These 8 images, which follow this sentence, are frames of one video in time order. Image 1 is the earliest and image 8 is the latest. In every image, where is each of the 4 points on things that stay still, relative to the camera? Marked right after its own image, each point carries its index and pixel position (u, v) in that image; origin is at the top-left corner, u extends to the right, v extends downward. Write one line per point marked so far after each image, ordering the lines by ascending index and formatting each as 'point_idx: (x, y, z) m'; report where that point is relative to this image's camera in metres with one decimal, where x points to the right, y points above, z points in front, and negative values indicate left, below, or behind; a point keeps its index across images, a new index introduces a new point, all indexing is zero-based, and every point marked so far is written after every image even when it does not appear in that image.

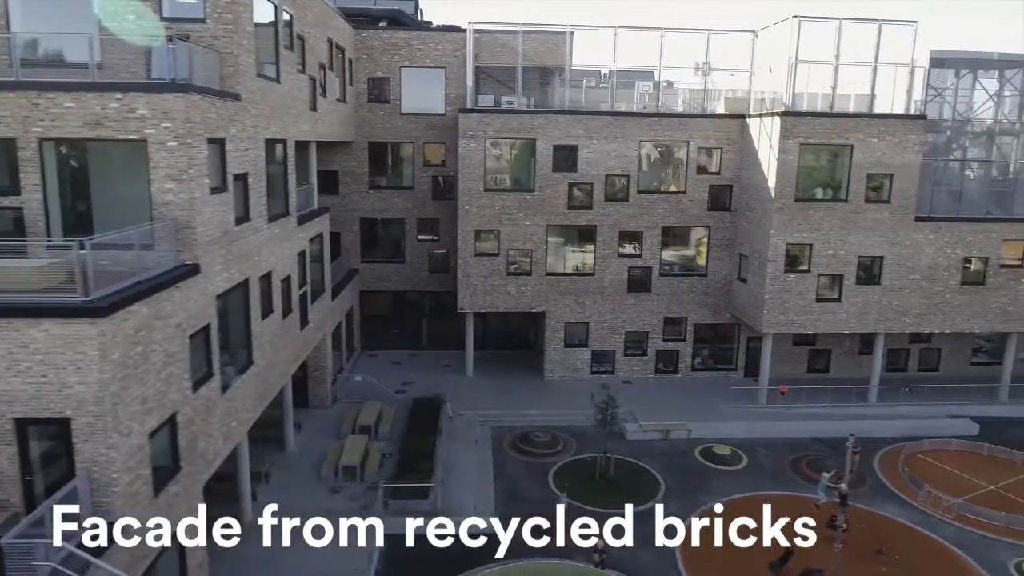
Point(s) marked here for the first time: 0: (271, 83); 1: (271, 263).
0: (-4.9, +4.2, +18.4) m
1: (-5.0, +0.5, +18.8) m
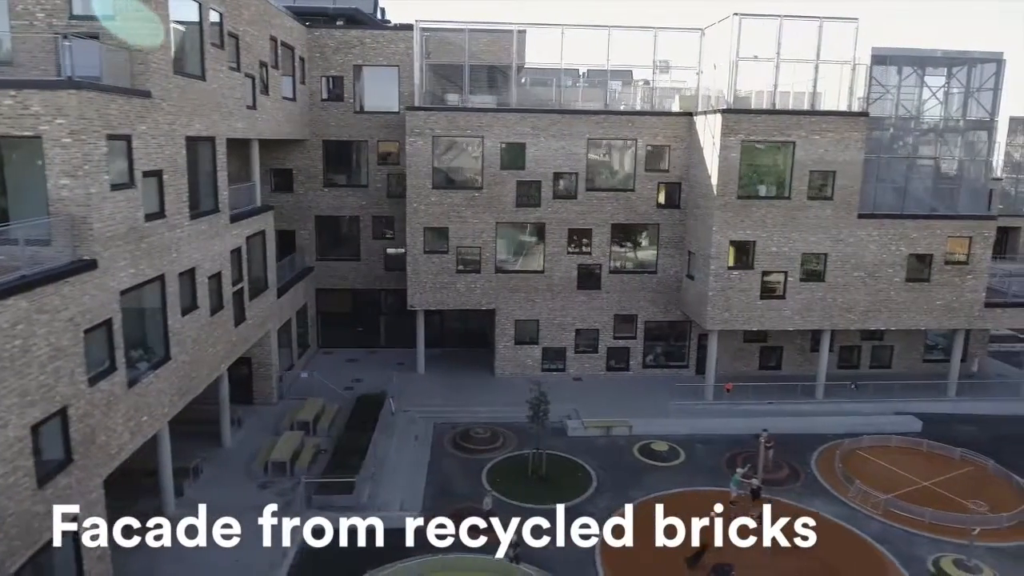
0: (-6.5, +4.2, +18.6) m
1: (-6.6, +0.6, +18.9) m
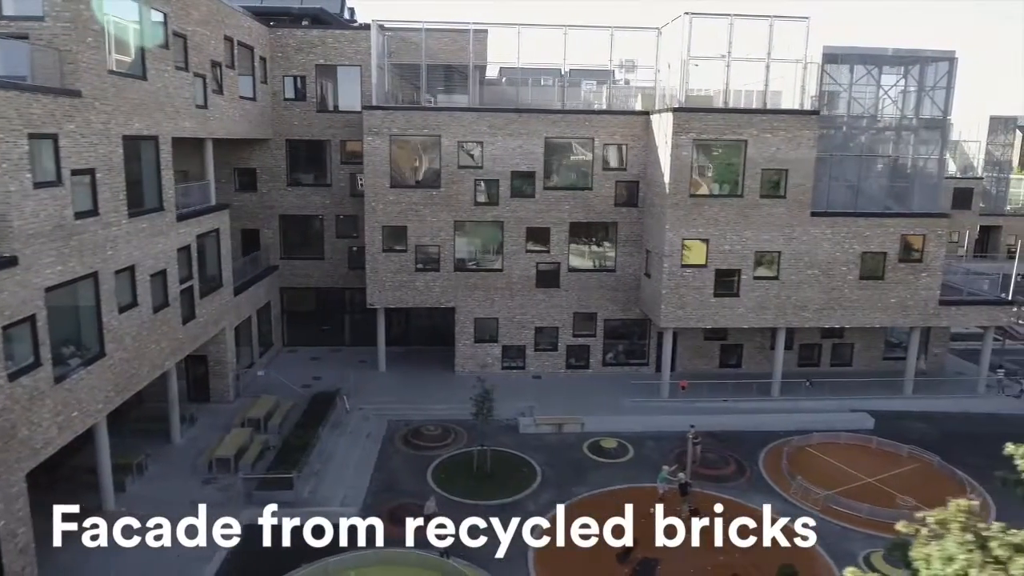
0: (-7.8, +4.3, +18.7) m
1: (-7.9, +0.7, +19.1) m
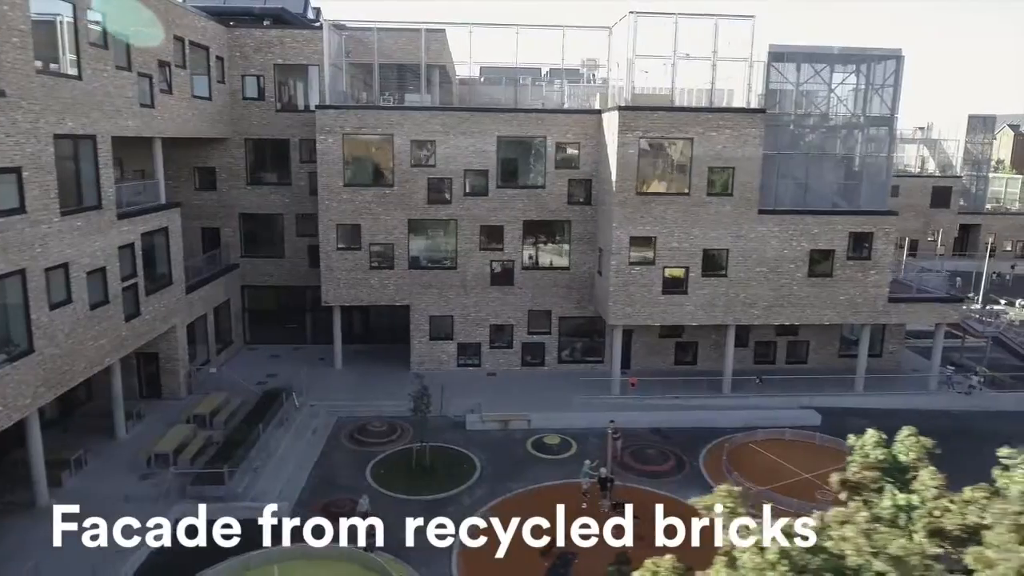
0: (-9.3, +4.3, +18.9) m
1: (-9.4, +0.7, +19.3) m
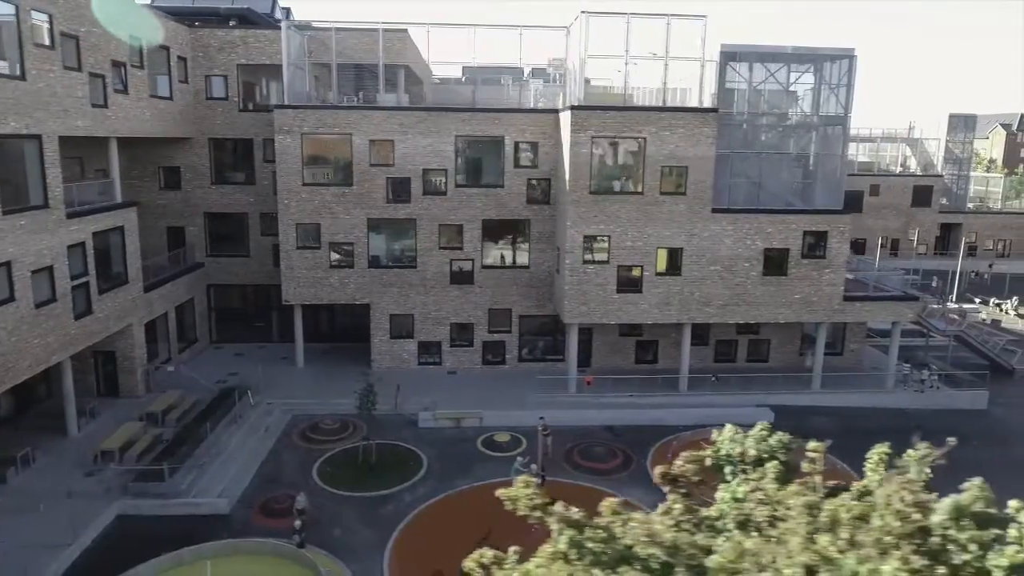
0: (-10.7, +4.4, +19.1) m
1: (-10.7, +0.8, +19.5) m
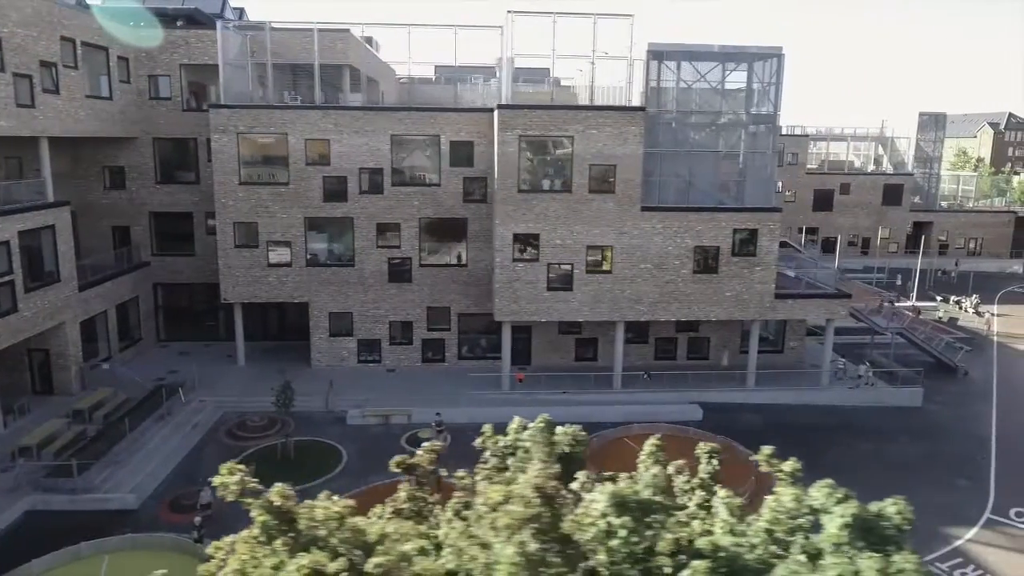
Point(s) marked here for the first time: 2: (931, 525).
0: (-12.7, +4.4, +19.3) m
1: (-12.8, +0.8, +19.7) m
2: (+9.1, -5.2, +19.8) m
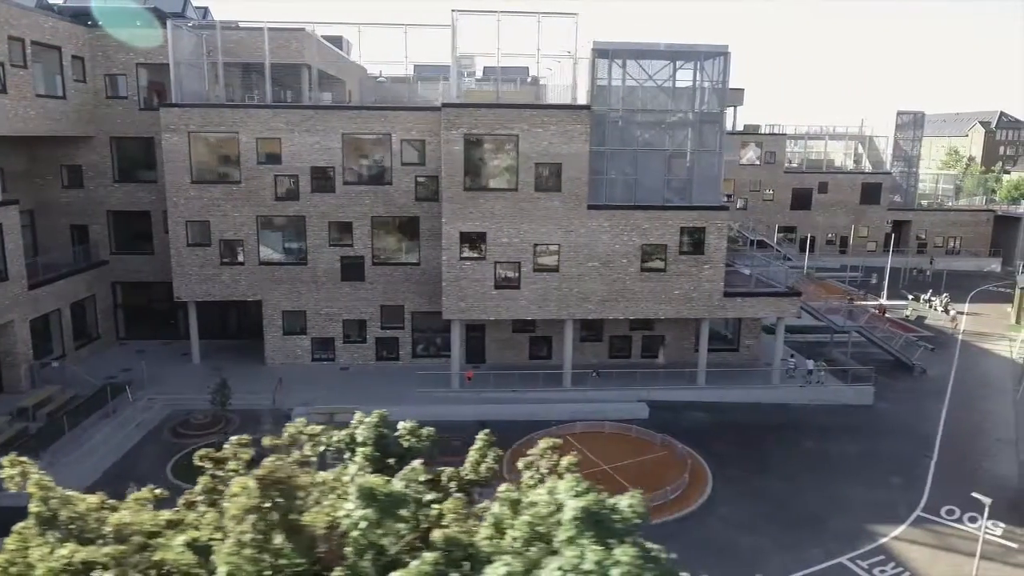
0: (-14.3, +4.5, +19.5) m
1: (-14.3, +0.8, +19.8) m
2: (+7.6, -5.1, +19.8) m
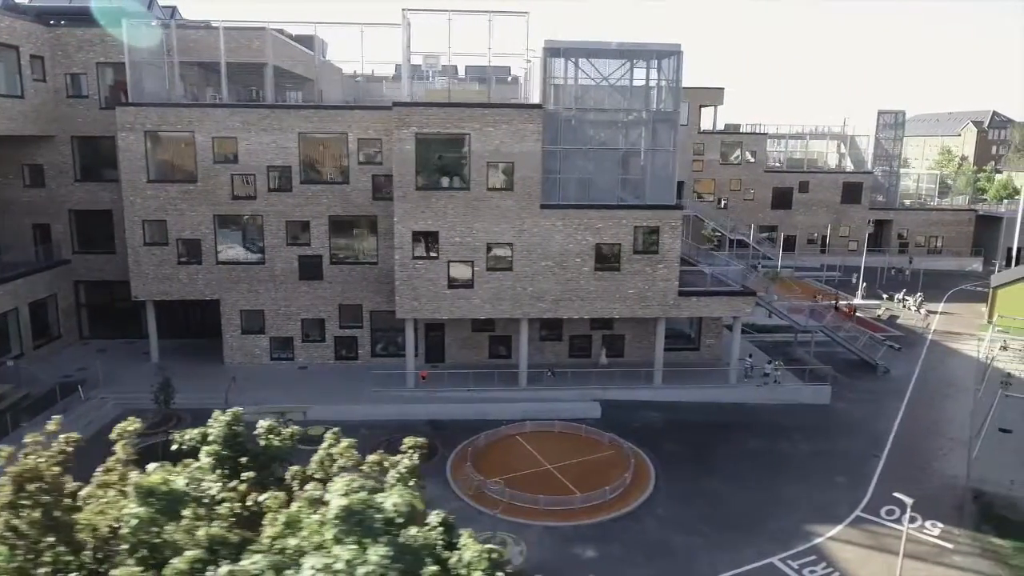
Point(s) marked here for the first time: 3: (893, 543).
0: (-15.7, +4.5, +19.5) m
1: (-15.7, +0.9, +19.9) m
2: (+6.2, -5.1, +19.7) m
3: (+7.9, -5.3, +19.0) m
